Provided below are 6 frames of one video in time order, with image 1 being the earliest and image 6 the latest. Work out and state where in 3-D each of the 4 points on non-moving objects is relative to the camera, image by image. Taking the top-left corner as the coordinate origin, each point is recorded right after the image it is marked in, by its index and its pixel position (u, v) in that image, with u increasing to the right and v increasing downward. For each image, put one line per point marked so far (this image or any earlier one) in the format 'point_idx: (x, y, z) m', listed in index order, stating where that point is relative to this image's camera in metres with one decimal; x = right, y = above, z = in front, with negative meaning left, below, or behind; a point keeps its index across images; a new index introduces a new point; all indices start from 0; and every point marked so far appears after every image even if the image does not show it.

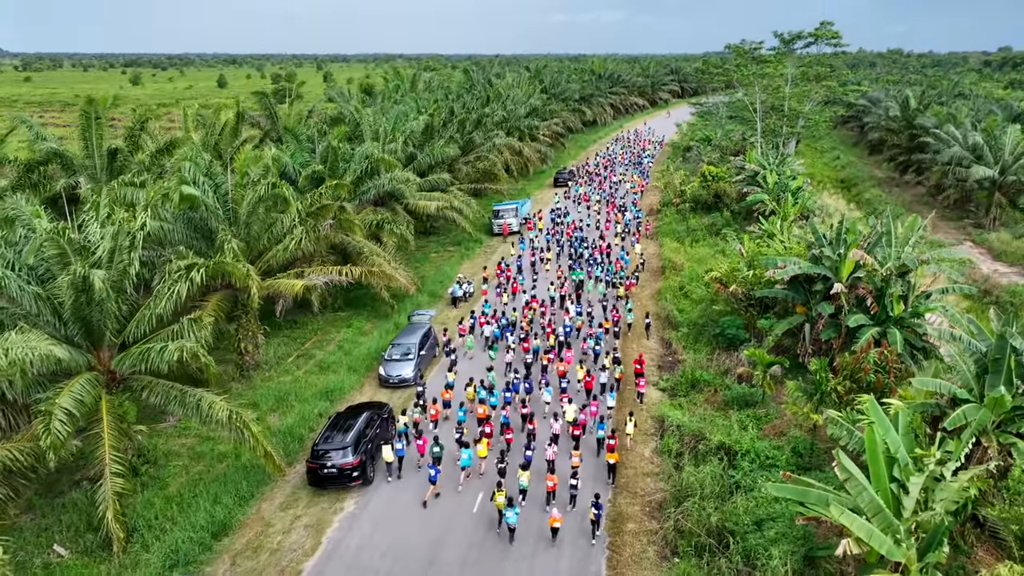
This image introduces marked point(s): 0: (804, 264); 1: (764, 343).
0: (+6.9, +0.6, +16.7) m
1: (+6.5, -1.5, +18.2) m
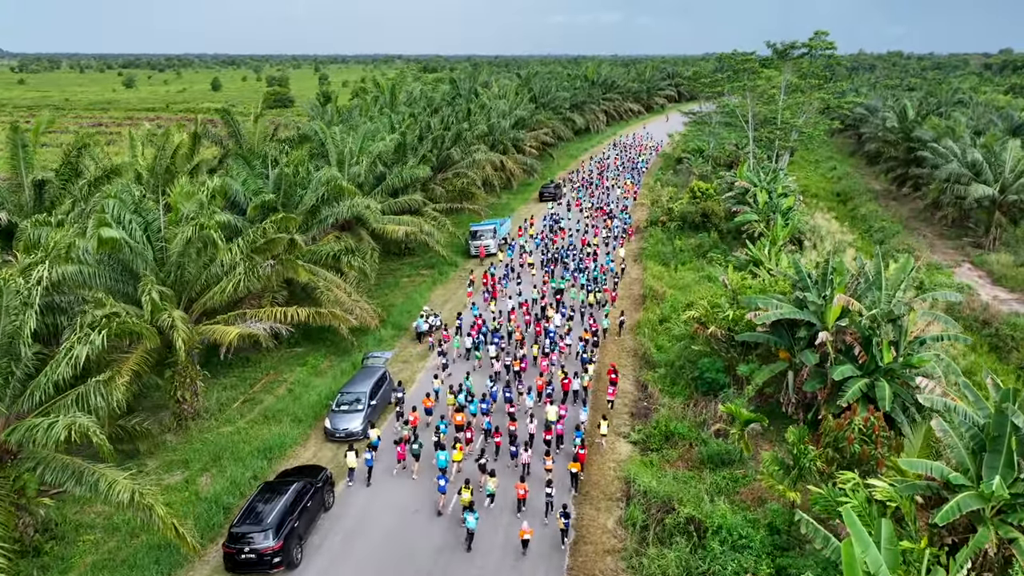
0: (+6.0, -0.4, +15.4) m
1: (+5.6, -2.5, +16.9) m
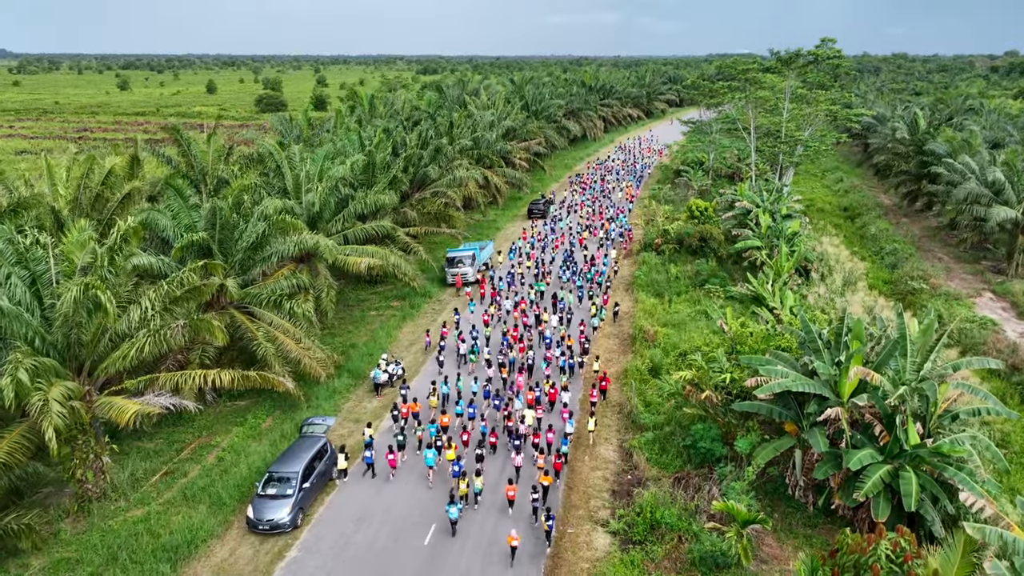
0: (+5.2, -1.7, +13.0) m
1: (+4.7, -3.7, +14.5) m
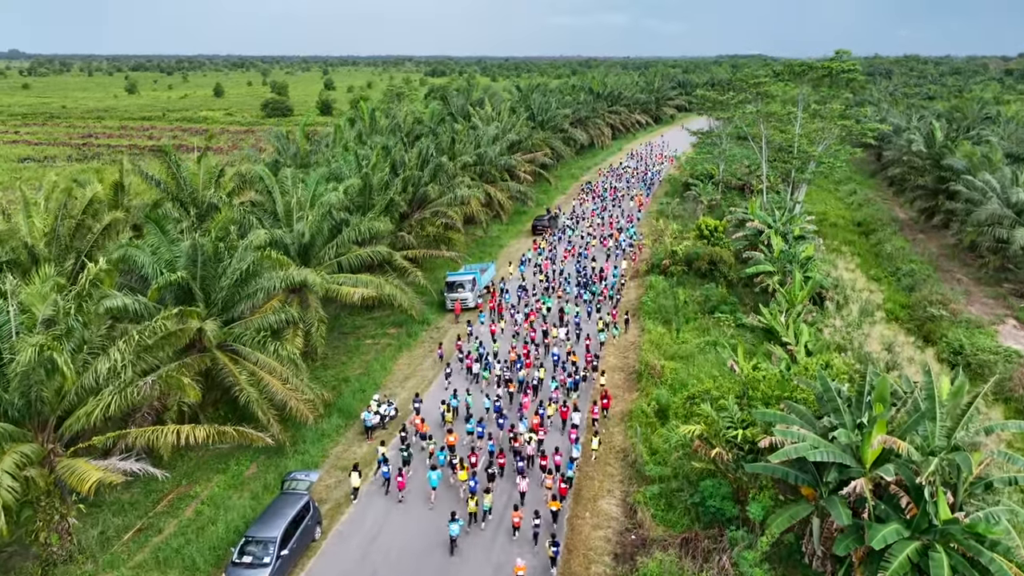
0: (+5.1, -2.6, +11.9) m
1: (+4.6, -4.7, +13.4) m
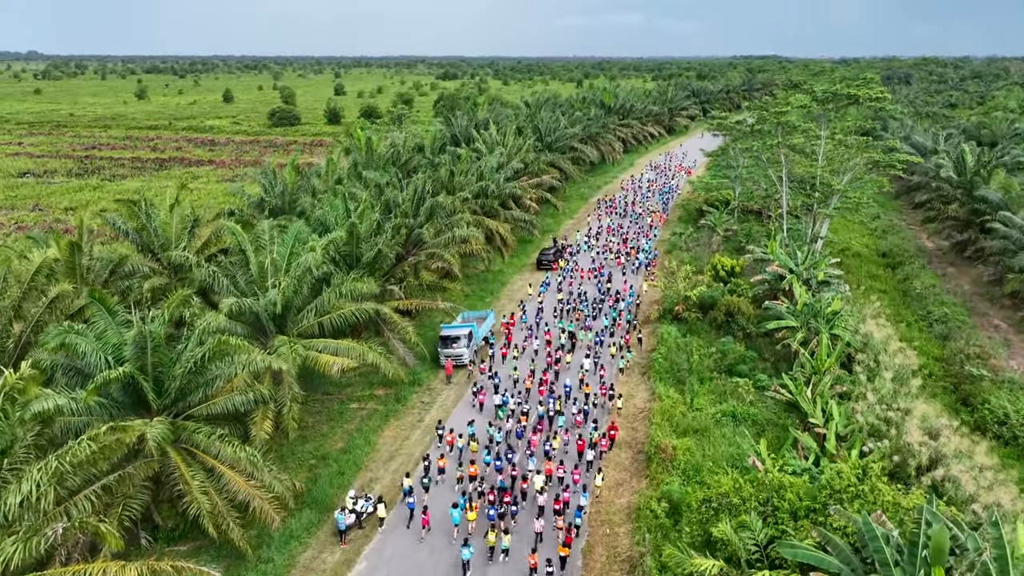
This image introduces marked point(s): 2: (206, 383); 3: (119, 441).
0: (+4.8, -4.5, +9.8) m
1: (+4.4, -6.6, +11.3) m
2: (-6.6, -2.0, +15.2) m
3: (-6.8, -2.7, +12.3) m
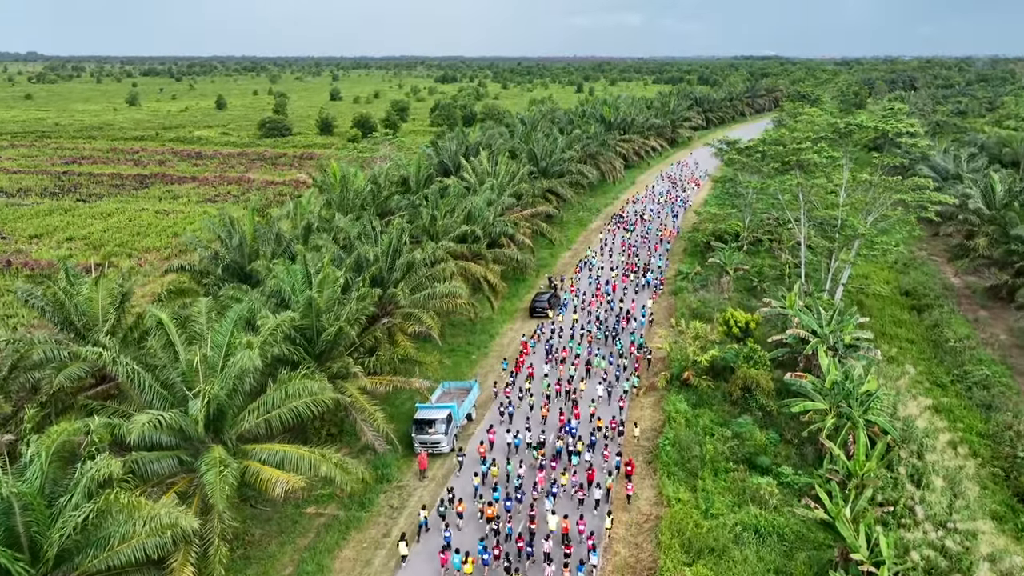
0: (+4.3, -6.8, +6.6) m
1: (+3.9, -8.8, +8.1) m
2: (-7.0, -4.3, +12.0) m
3: (-7.3, -4.9, +9.2) m
